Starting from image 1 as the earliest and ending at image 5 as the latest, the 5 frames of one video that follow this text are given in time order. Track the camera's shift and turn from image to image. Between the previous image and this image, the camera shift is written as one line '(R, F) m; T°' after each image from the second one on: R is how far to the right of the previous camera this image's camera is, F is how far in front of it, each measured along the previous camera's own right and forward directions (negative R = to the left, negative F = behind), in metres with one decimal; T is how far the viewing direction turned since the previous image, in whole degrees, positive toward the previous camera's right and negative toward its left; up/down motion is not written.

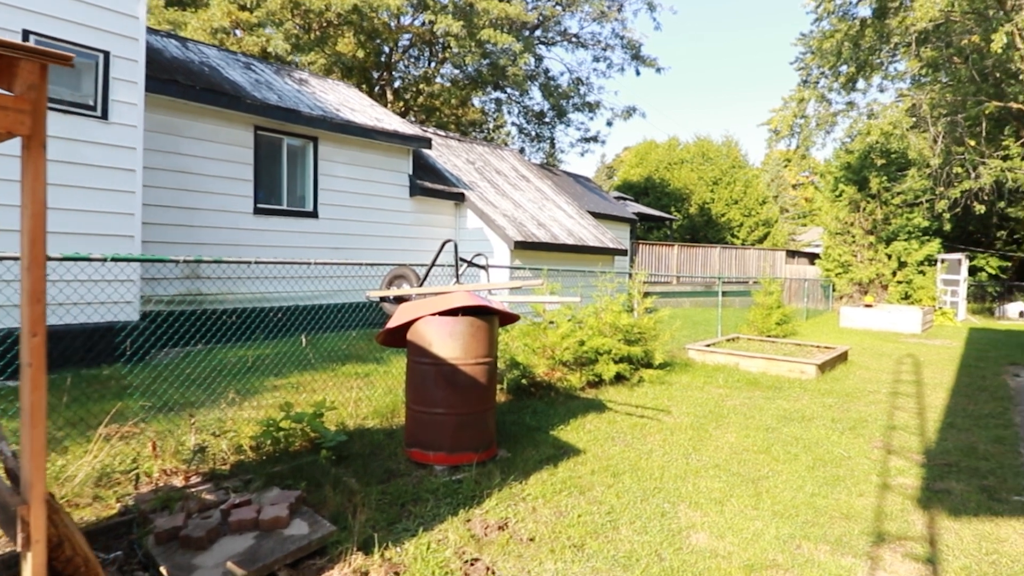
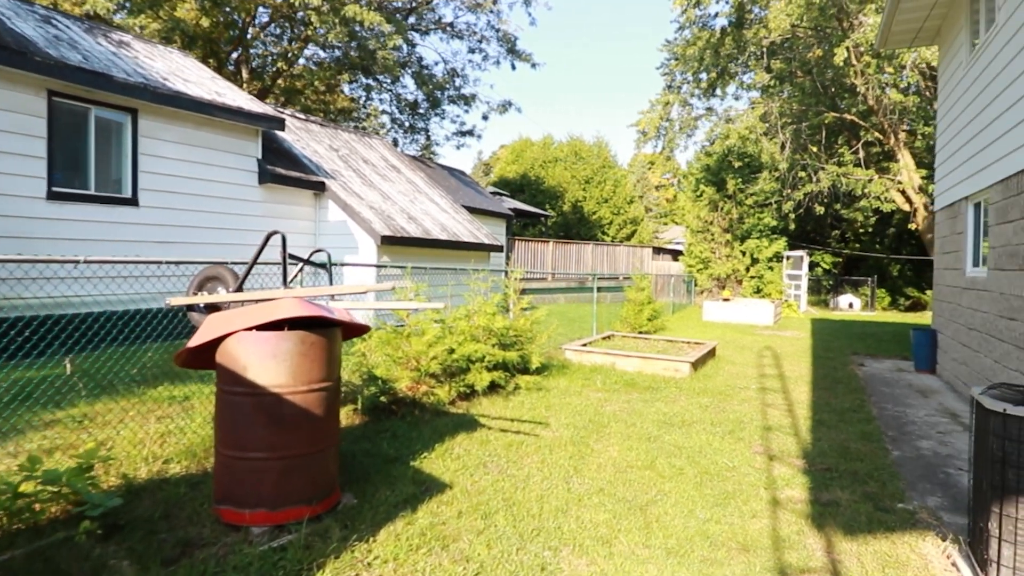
(+0.2, +0.7) m; +11°
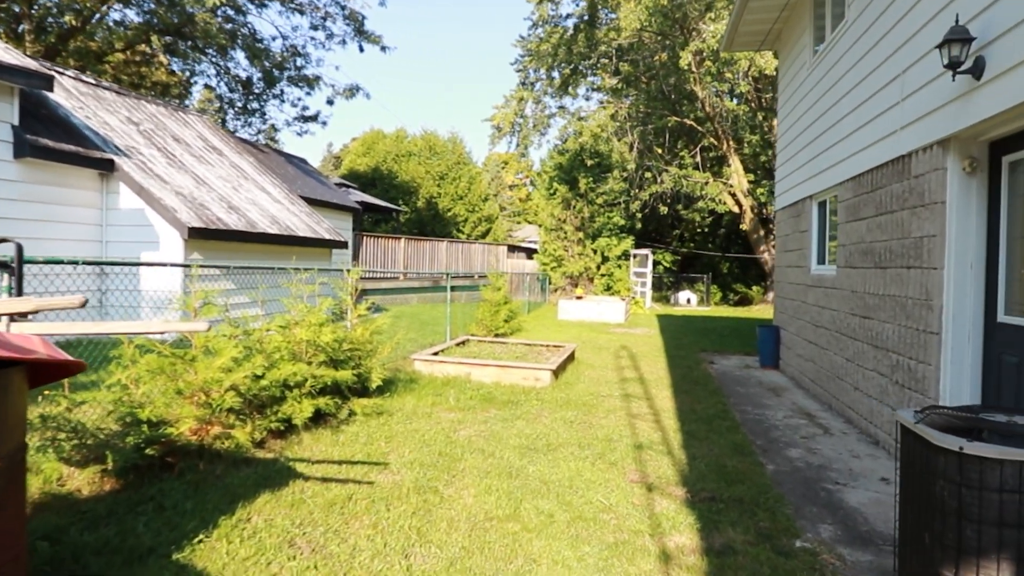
(+0.2, +0.9) m; +13°
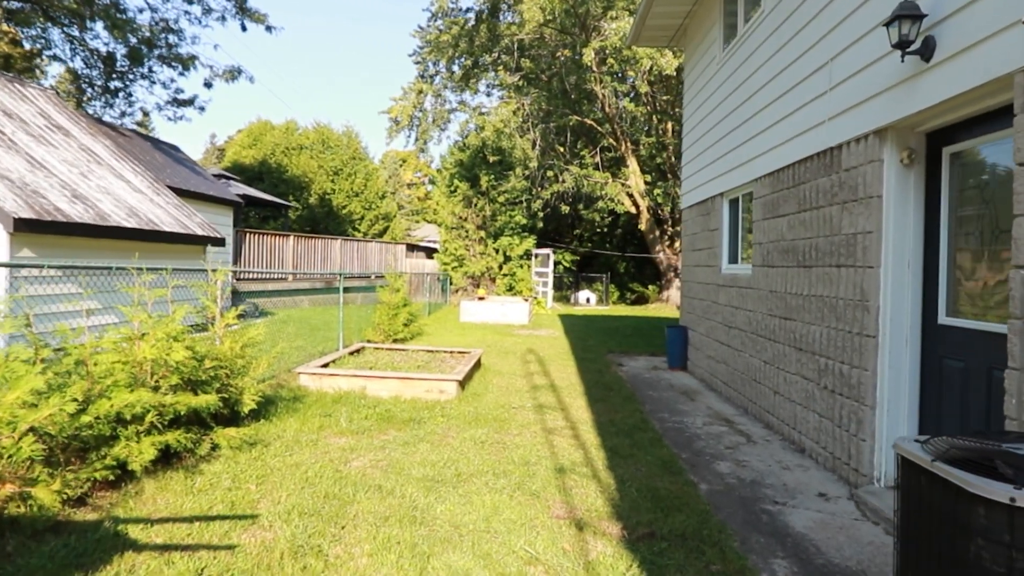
(0.0, +0.7) m; +9°
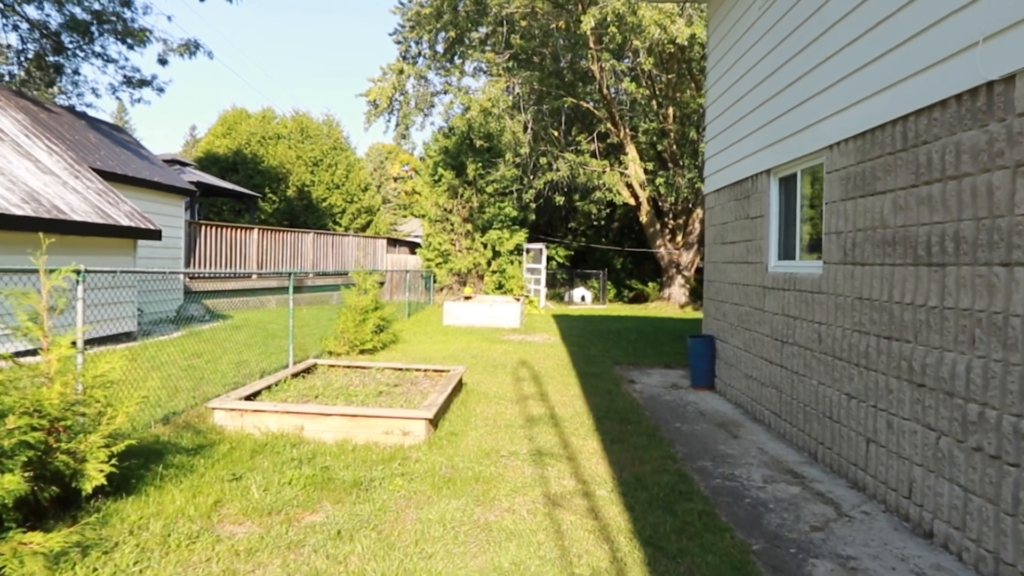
(0.0, +1.5) m; +1°
